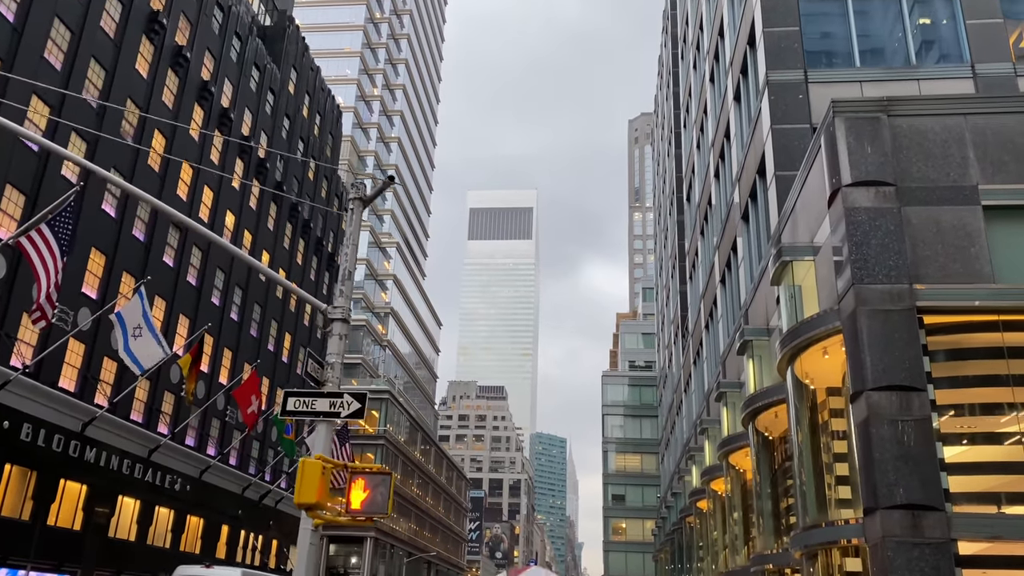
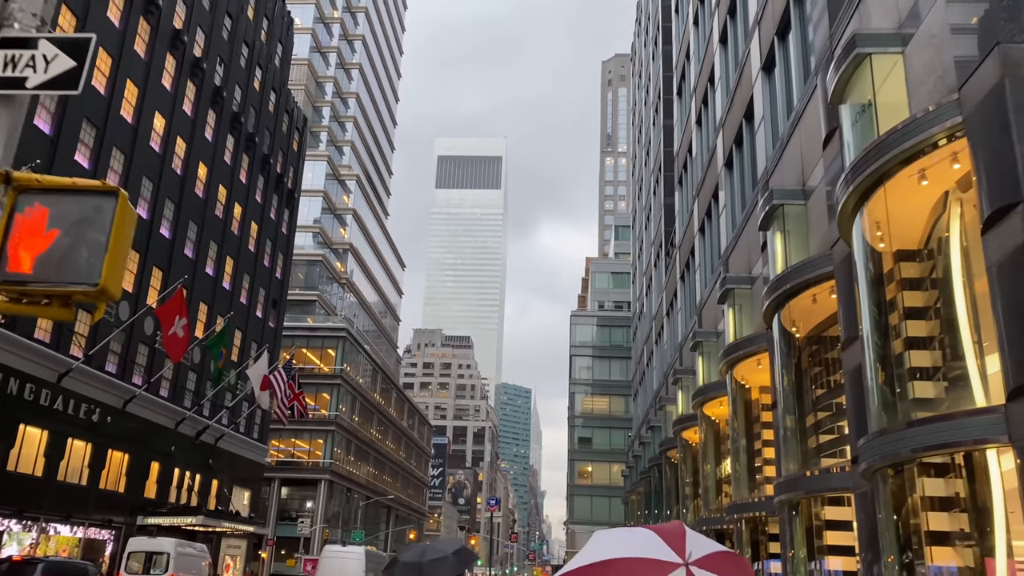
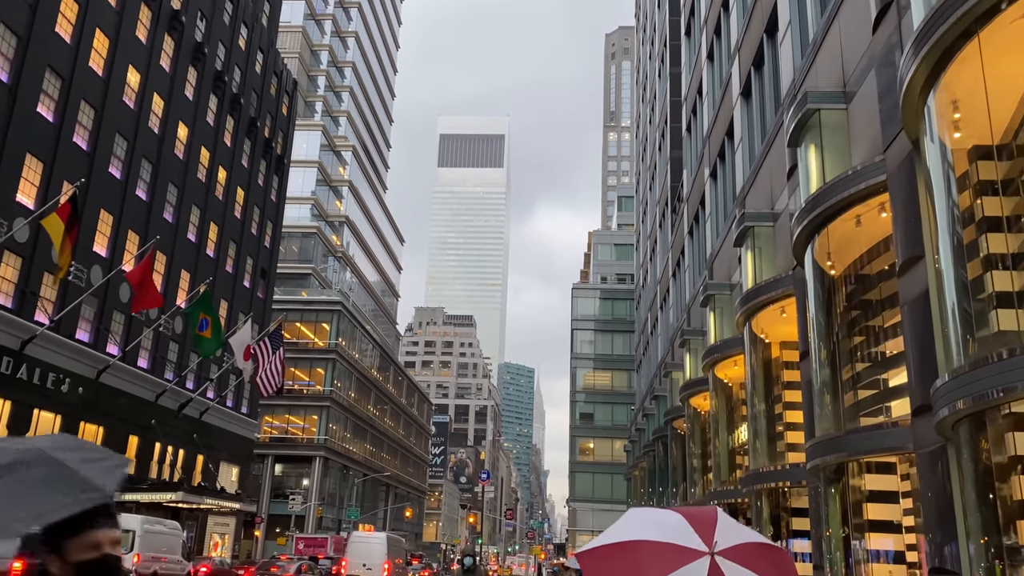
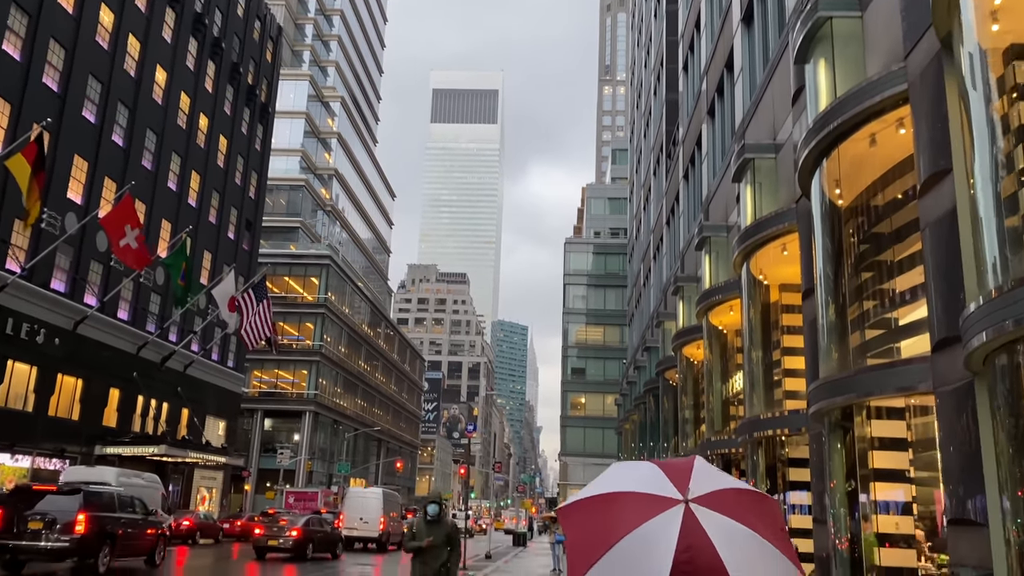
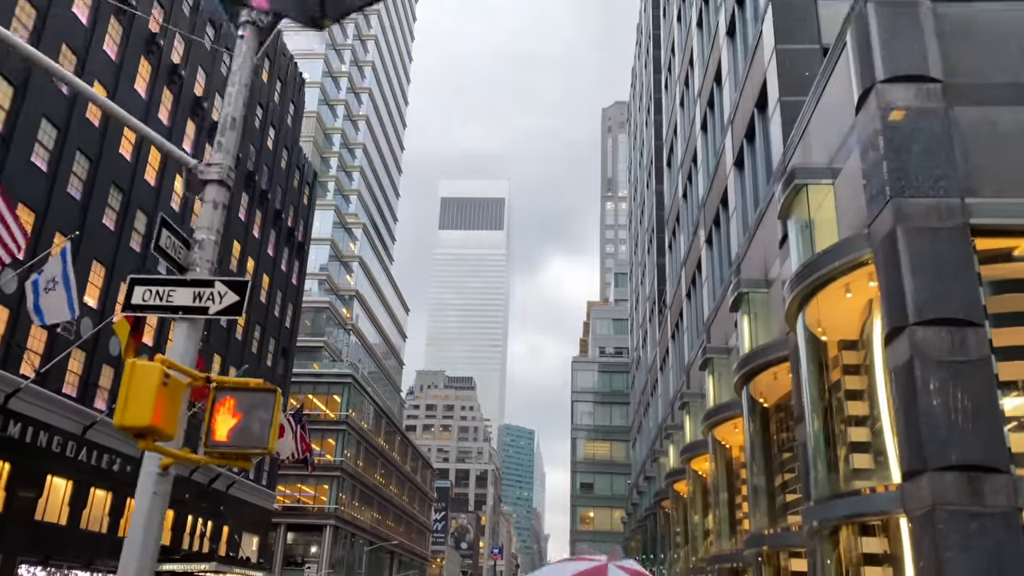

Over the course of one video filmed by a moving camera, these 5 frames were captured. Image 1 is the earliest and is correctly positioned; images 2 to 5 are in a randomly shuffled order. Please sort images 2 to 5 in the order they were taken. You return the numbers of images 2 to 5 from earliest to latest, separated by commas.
5, 2, 3, 4
